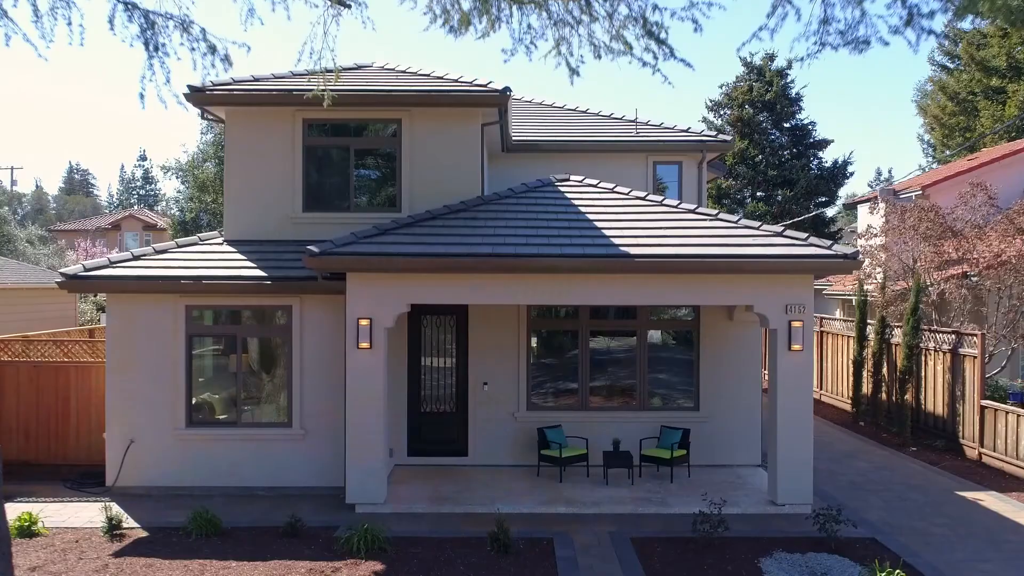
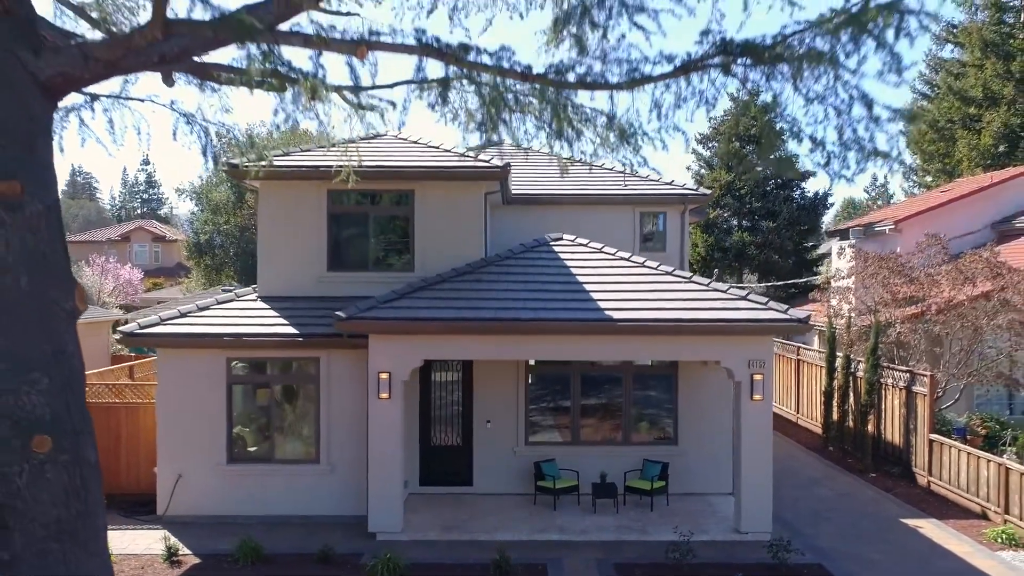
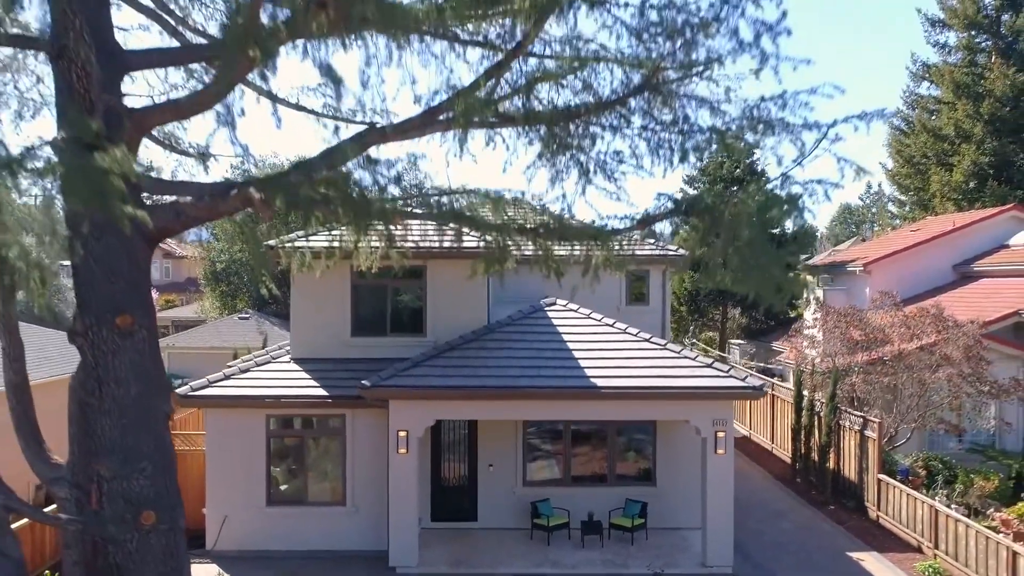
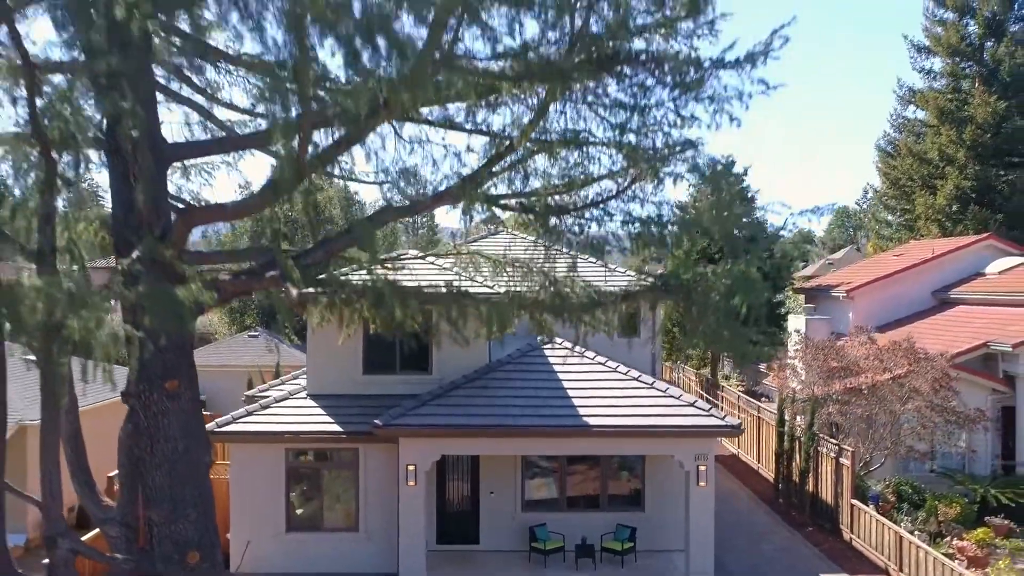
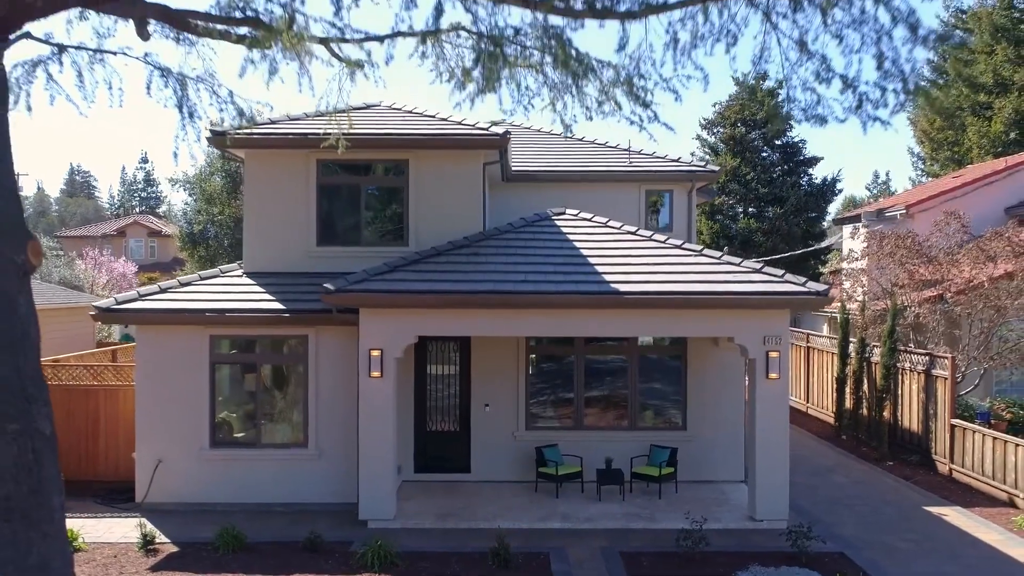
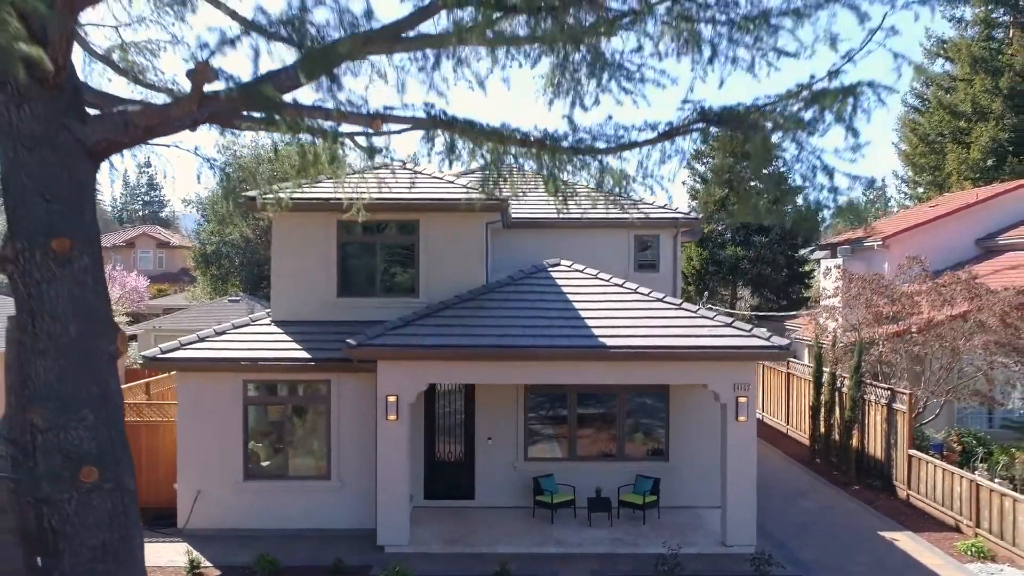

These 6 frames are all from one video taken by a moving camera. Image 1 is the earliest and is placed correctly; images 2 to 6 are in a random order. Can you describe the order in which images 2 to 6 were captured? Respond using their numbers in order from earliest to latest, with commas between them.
5, 2, 6, 3, 4
